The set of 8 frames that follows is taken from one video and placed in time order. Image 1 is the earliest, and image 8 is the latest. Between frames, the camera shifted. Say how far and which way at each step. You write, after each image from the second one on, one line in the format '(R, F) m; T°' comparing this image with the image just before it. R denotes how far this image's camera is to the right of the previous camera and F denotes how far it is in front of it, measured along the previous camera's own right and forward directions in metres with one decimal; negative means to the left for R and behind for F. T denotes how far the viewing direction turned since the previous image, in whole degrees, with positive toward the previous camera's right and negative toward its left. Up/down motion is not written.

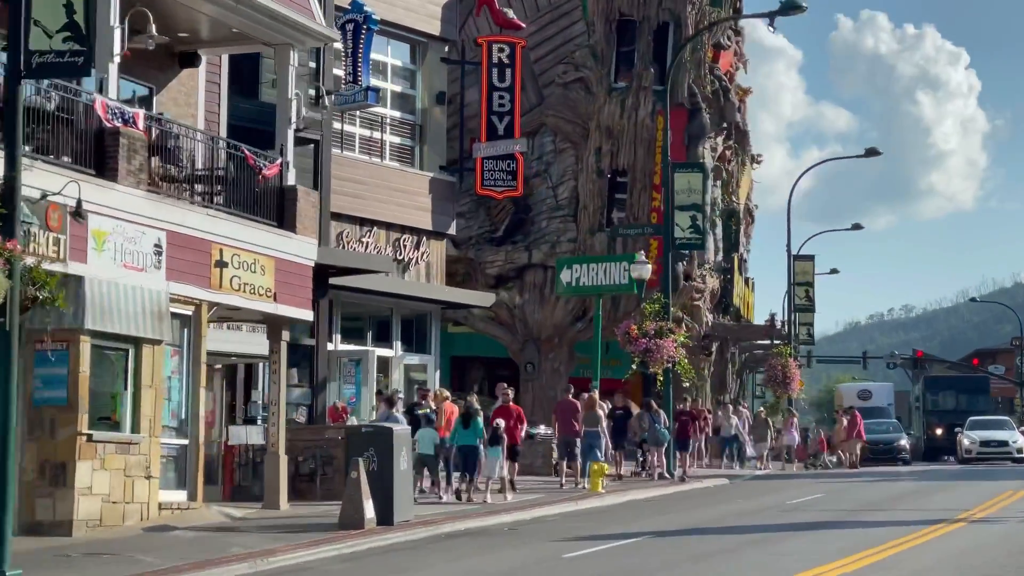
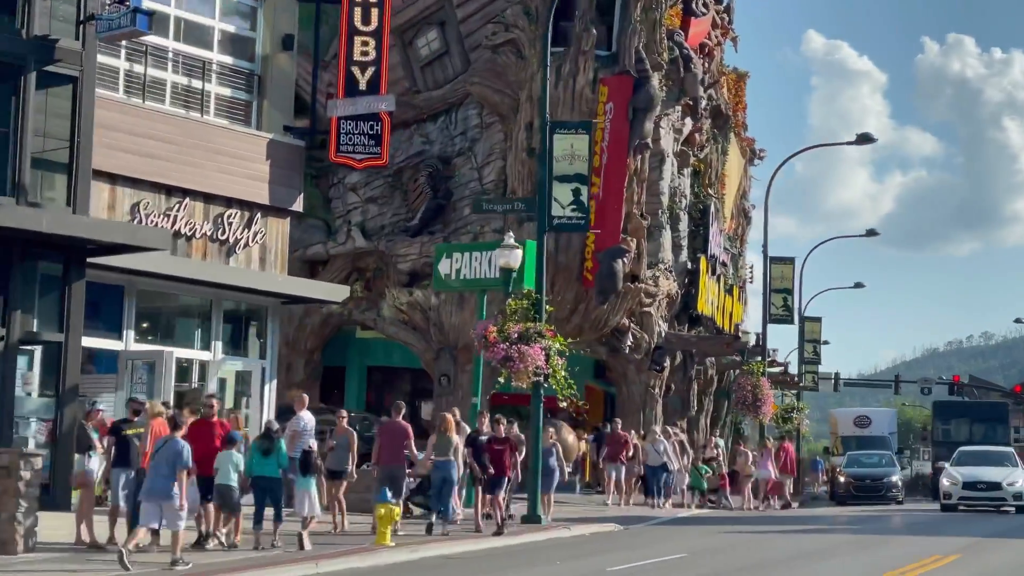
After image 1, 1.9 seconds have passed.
(+3.2, +6.1) m; -2°
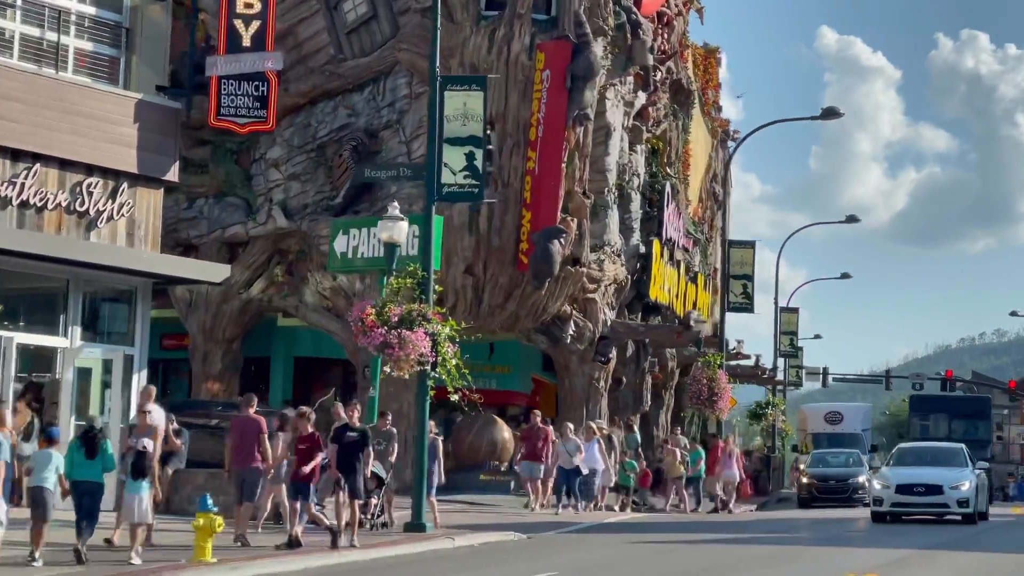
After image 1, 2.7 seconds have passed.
(+1.5, +2.6) m; 0°
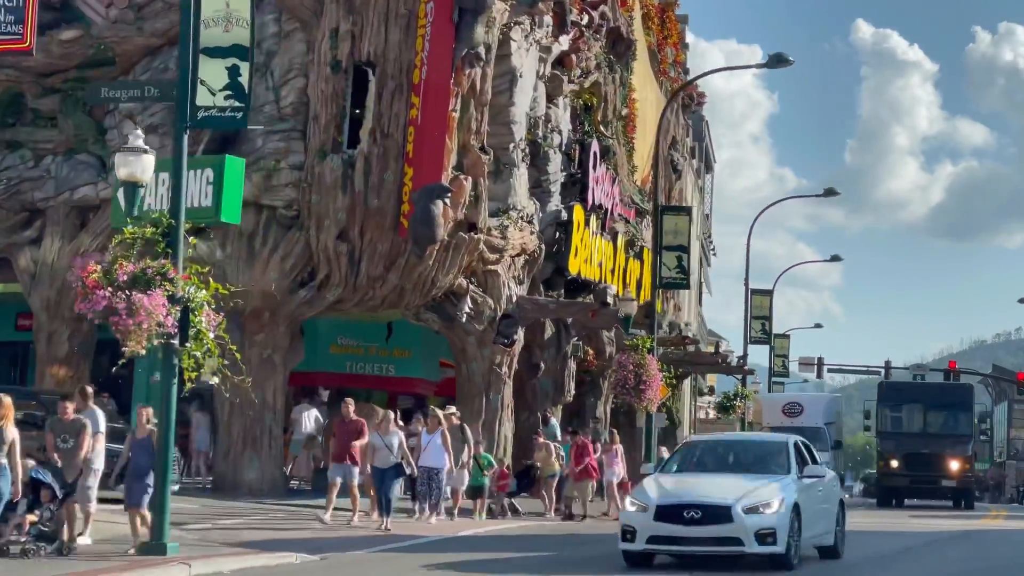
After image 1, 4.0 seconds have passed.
(+2.4, +4.4) m; -1°
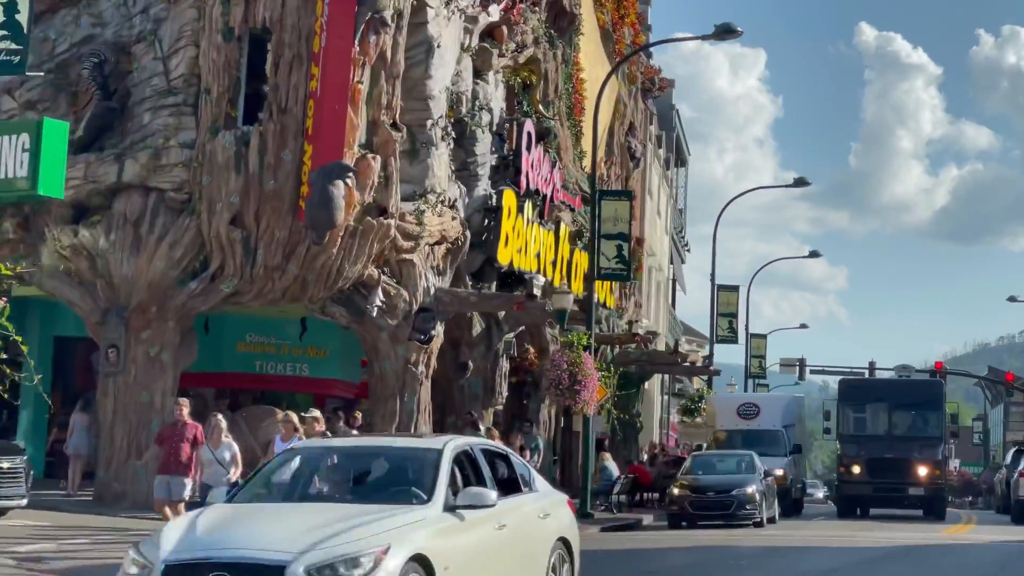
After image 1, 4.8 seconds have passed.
(+1.3, +2.5) m; 0°
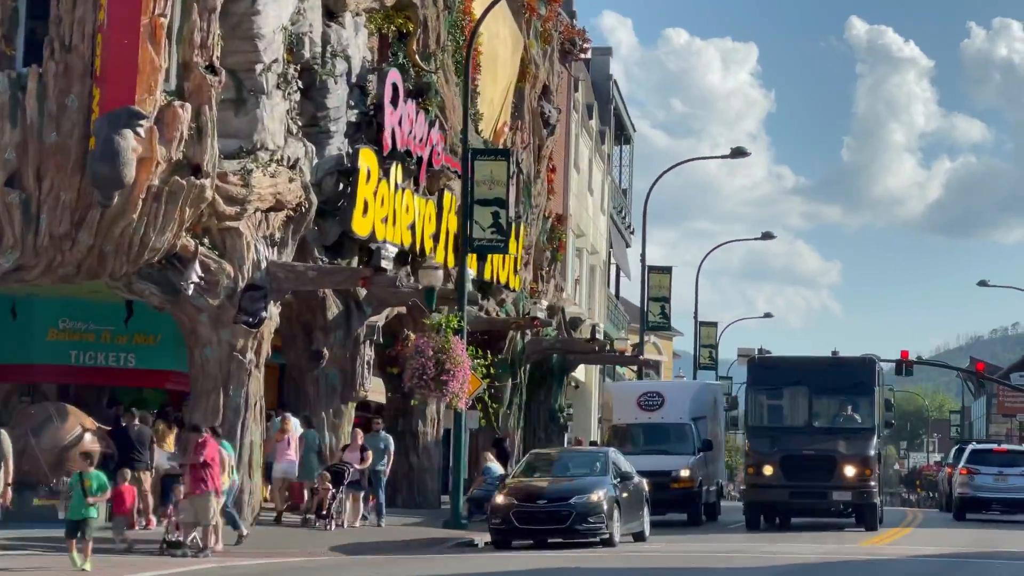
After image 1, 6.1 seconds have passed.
(+1.9, +3.8) m; 0°
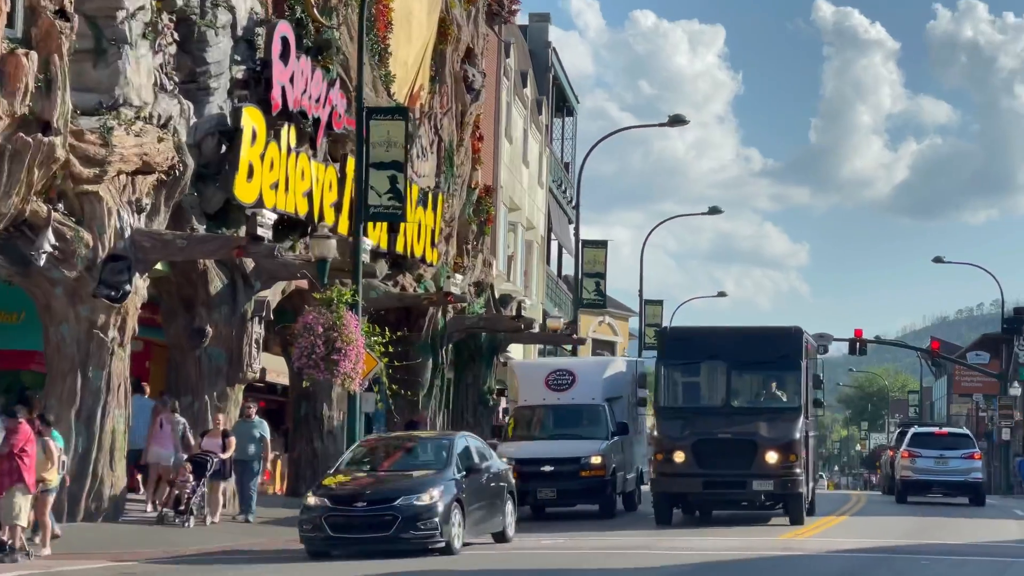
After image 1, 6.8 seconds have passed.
(+0.9, +2.0) m; +1°
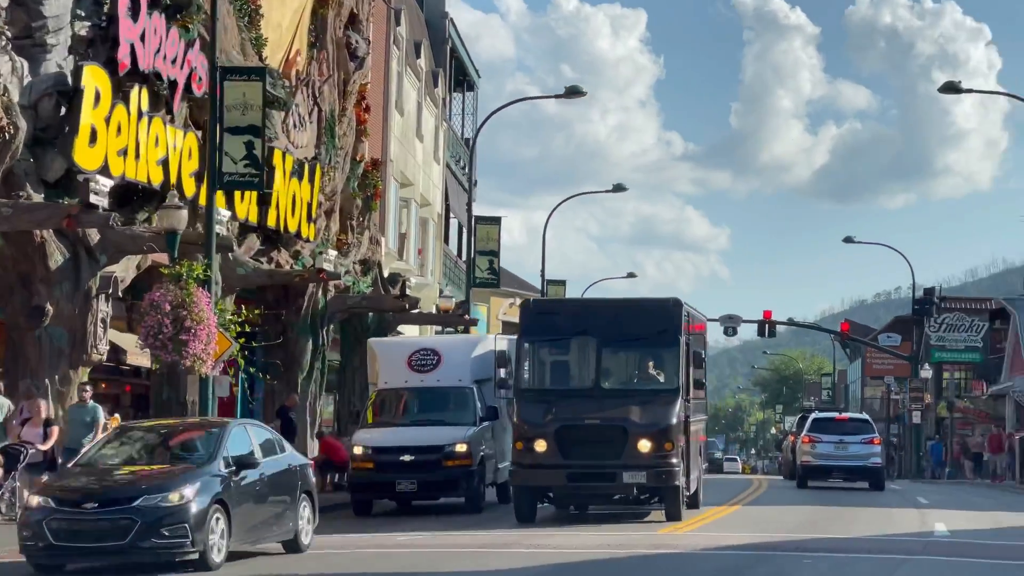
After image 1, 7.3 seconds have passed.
(+0.7, +1.6) m; +3°
